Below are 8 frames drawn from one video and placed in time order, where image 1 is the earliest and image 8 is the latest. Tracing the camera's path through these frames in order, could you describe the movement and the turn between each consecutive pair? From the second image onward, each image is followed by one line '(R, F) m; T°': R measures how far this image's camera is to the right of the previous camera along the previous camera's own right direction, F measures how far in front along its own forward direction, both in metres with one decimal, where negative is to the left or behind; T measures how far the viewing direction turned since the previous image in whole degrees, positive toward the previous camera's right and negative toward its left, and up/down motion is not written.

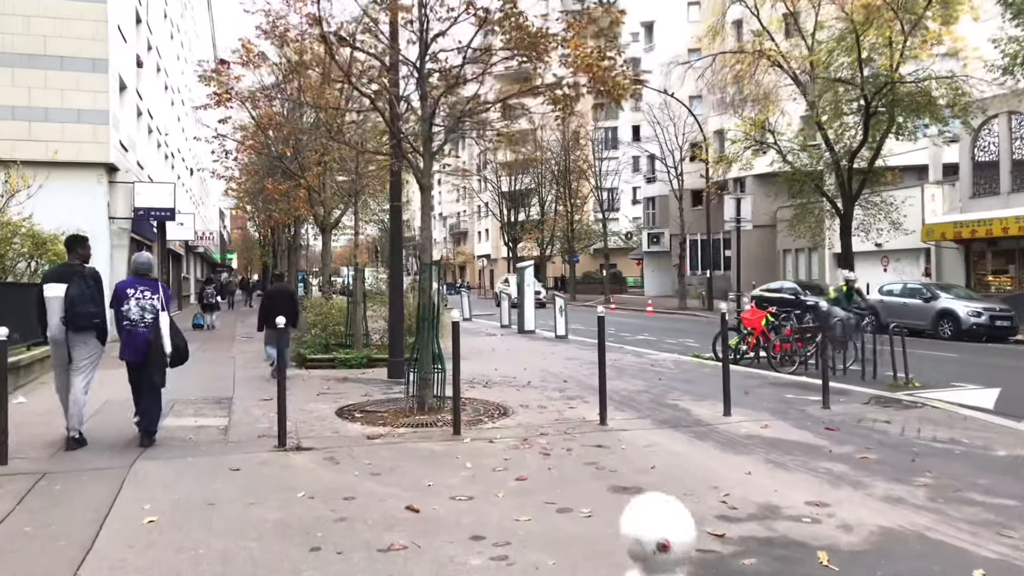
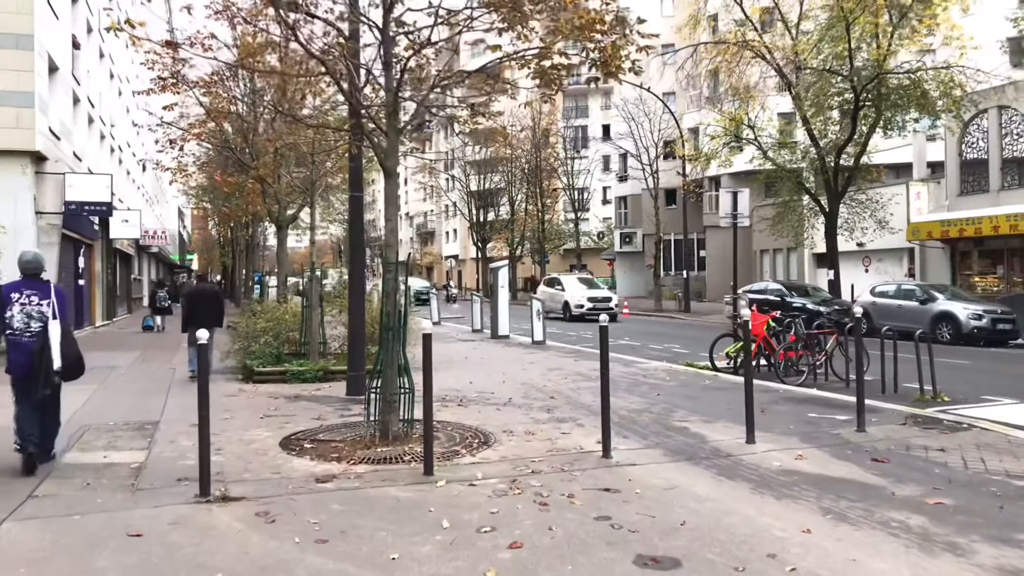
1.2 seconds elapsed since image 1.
(-0.1, +1.4) m; +2°
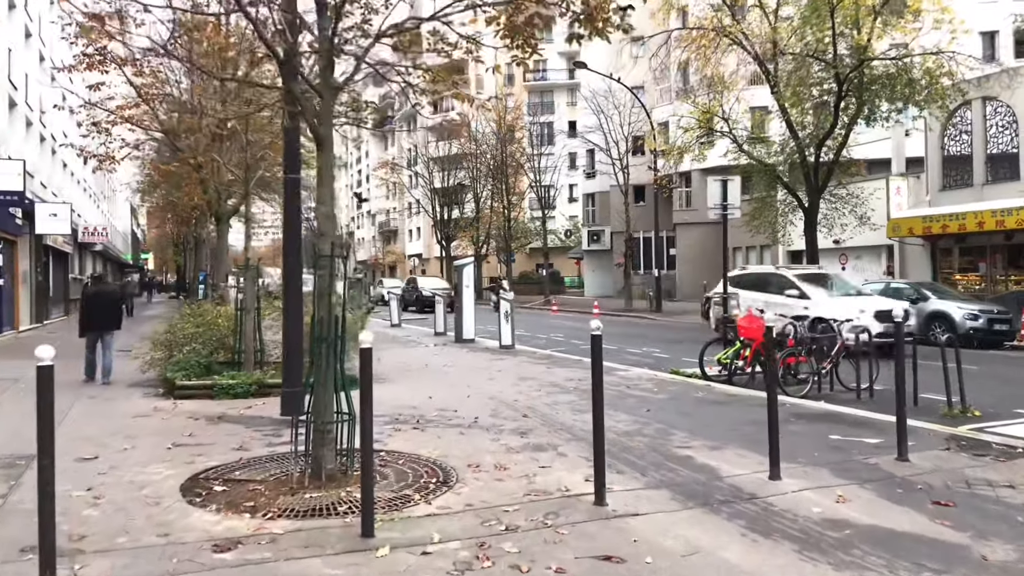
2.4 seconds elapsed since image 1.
(0.0, +1.5) m; +3°
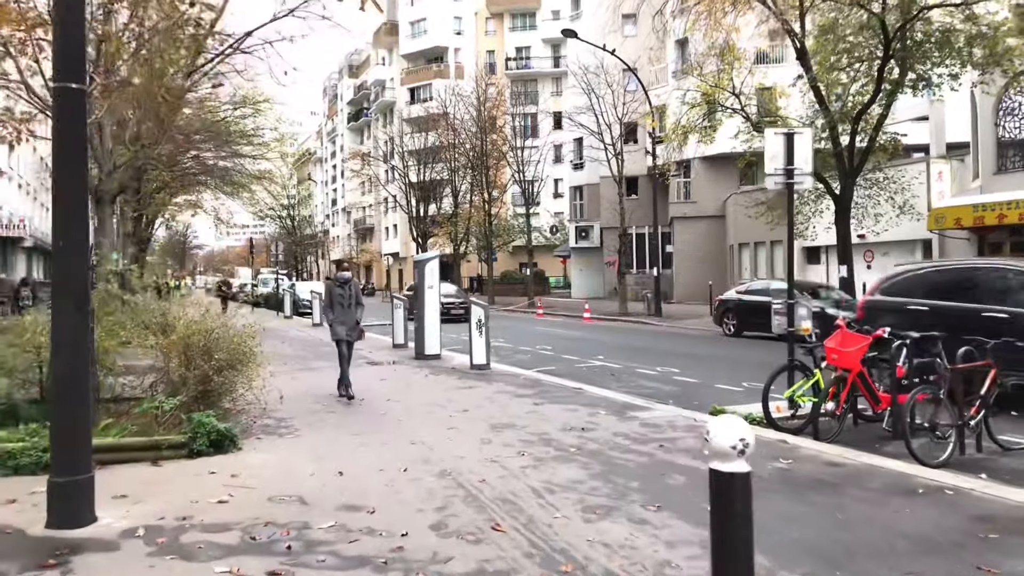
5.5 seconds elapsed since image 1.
(+0.1, +3.8) m; +1°
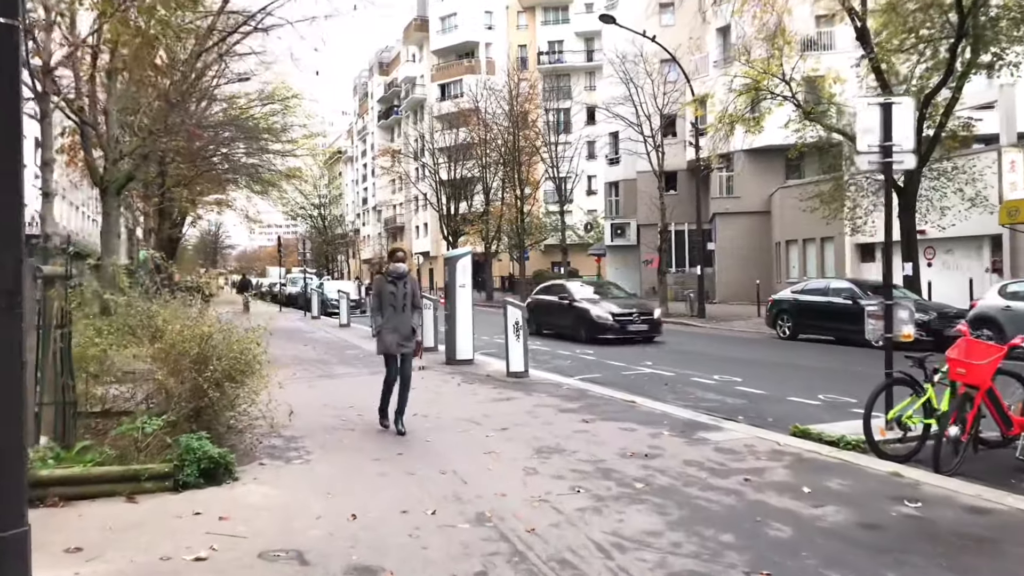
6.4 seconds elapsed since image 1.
(-0.1, +1.2) m; -2°
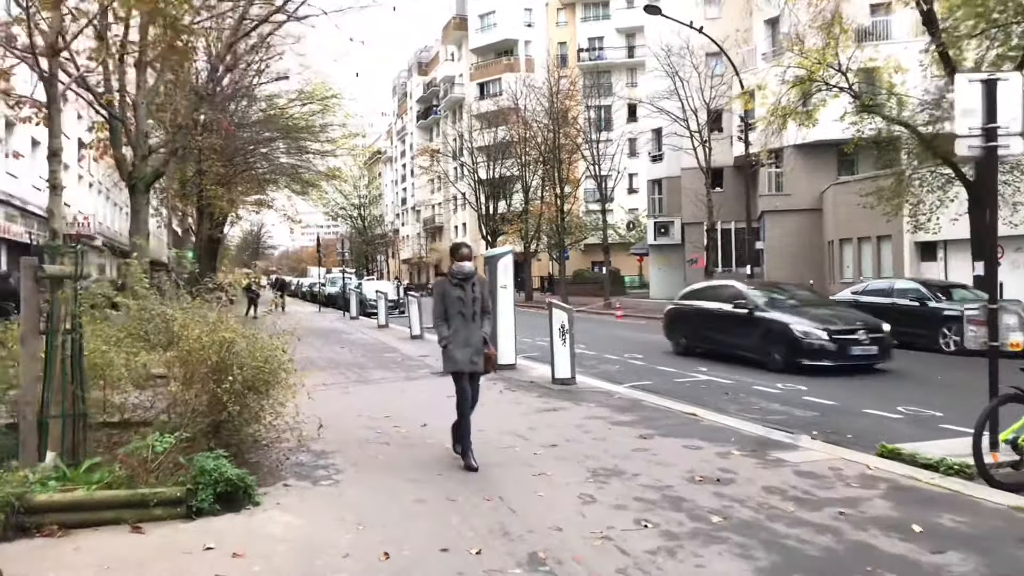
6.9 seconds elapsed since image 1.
(-0.1, +0.7) m; -3°
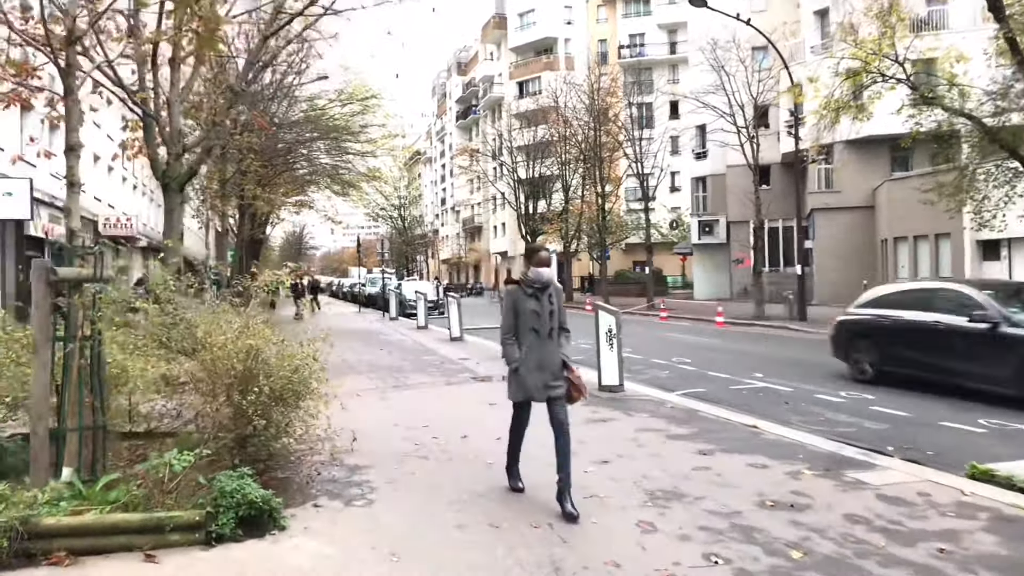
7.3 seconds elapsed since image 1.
(-0.1, +0.5) m; -3°
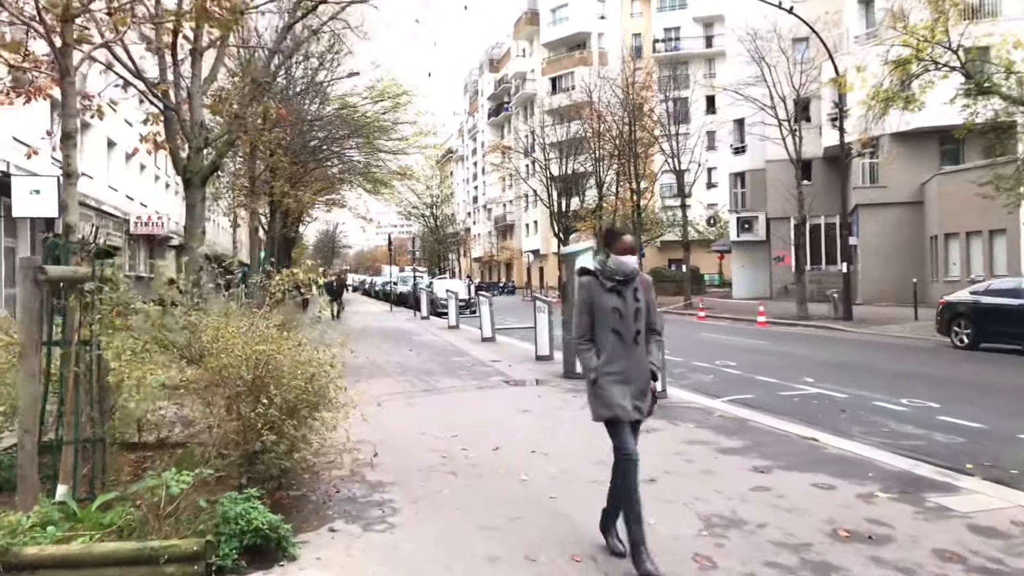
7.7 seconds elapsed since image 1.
(0.0, +0.5) m; -2°
